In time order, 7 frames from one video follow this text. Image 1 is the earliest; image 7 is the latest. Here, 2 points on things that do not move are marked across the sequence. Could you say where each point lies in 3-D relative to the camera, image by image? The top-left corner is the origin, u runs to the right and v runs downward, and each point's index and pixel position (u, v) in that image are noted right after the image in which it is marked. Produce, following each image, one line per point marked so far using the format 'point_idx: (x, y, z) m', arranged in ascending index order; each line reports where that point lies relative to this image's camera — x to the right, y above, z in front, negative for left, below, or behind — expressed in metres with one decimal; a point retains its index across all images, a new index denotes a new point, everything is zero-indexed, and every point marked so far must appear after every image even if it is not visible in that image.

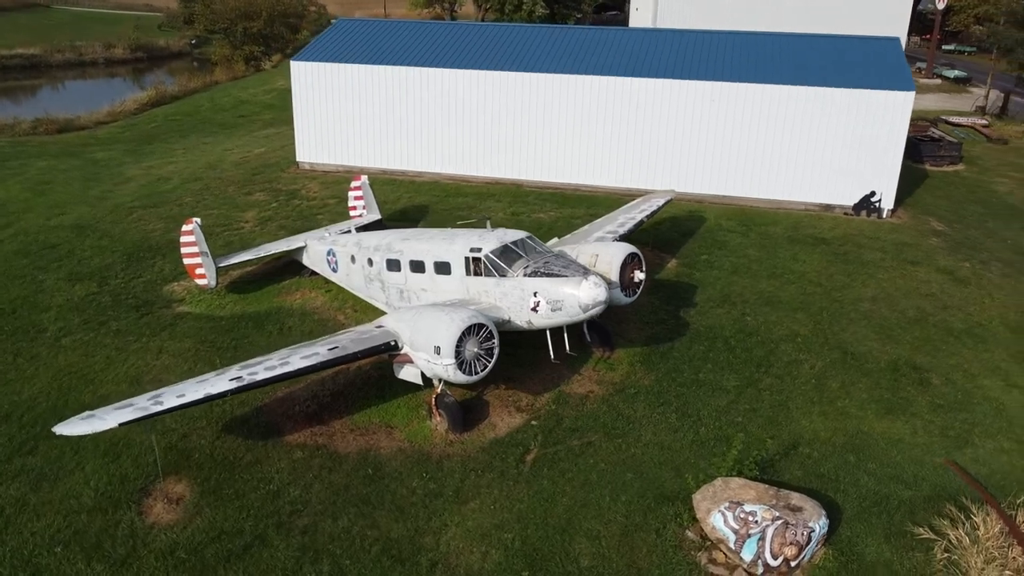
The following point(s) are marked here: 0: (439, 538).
0: (-1.0, -3.4, +11.0) m
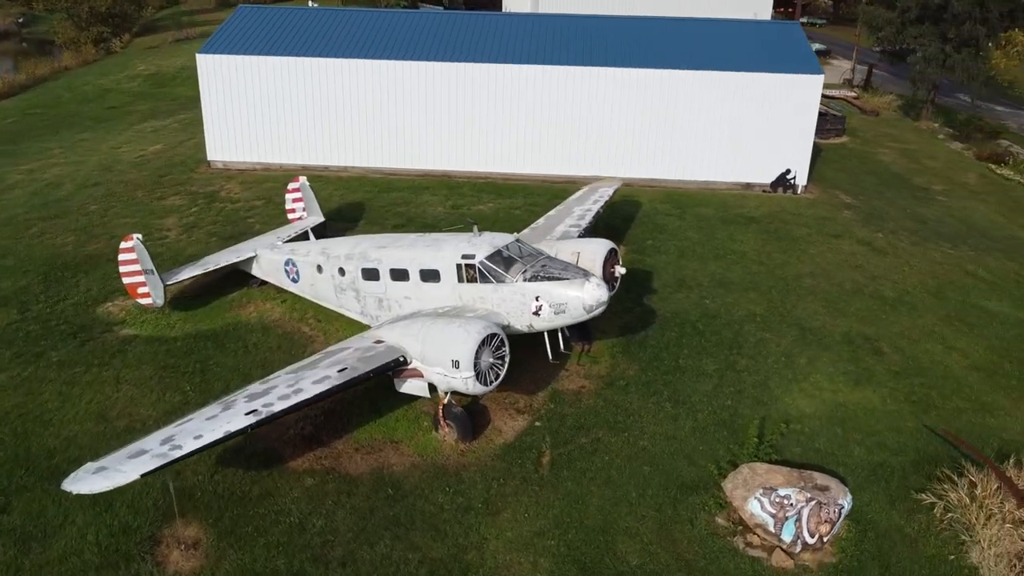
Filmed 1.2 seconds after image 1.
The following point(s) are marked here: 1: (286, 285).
0: (-0.4, -3.6, +11.0) m
1: (-4.7, +0.1, +16.8) m
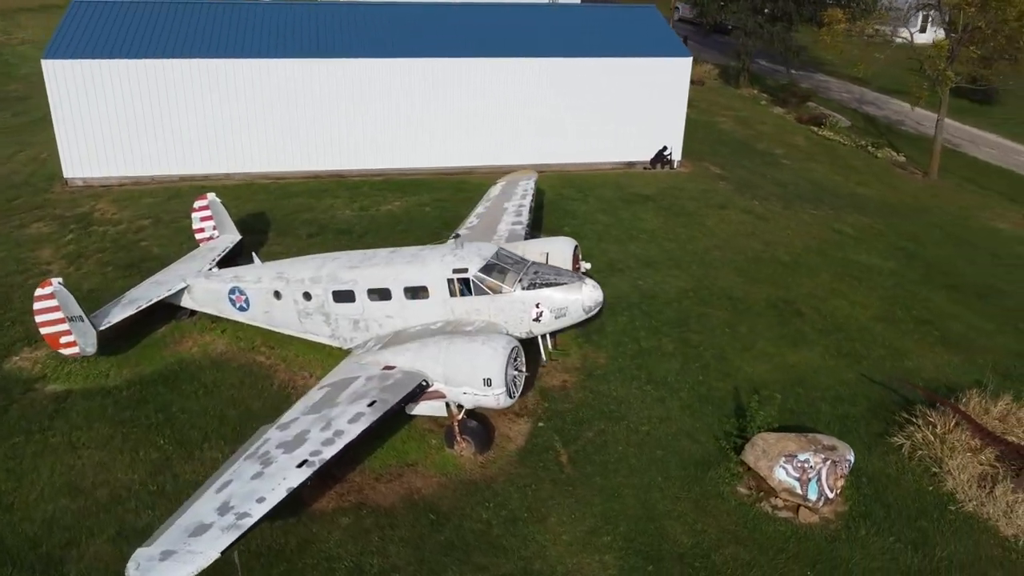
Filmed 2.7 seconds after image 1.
0: (+0.5, -3.8, +11.4) m
1: (-5.5, -0.5, +15.8) m
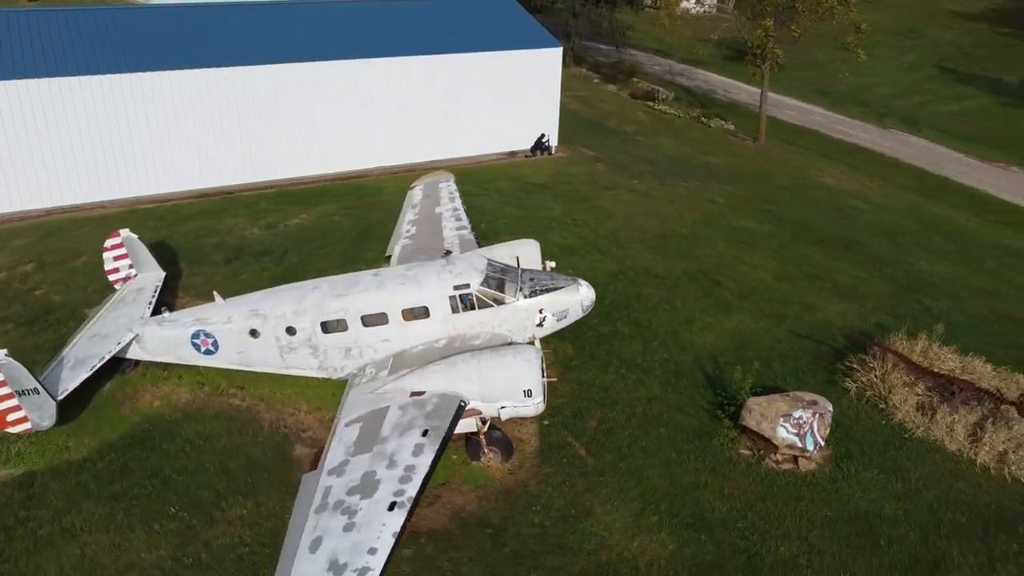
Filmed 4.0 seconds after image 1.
0: (+1.5, -3.9, +12.2) m
1: (-5.8, -1.3, +14.7) m
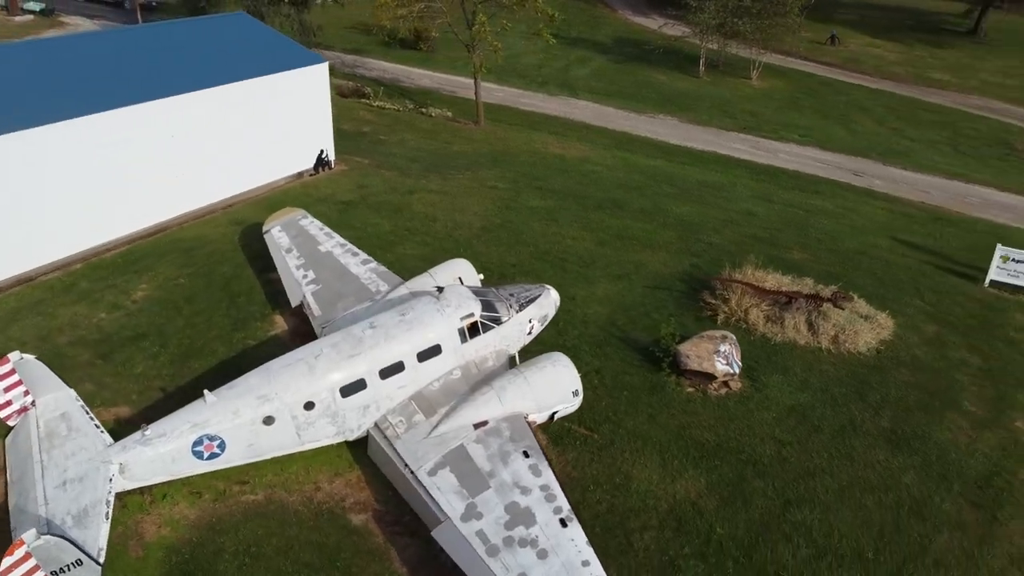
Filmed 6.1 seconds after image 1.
0: (+2.8, -3.8, +14.7) m
1: (-5.2, -3.0, +13.2) m
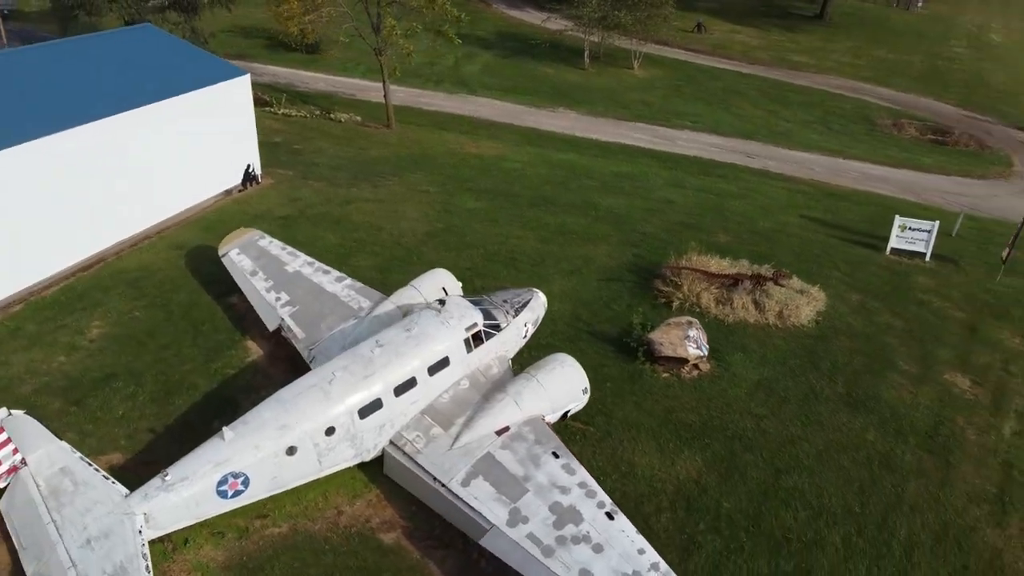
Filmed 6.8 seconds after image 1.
0: (+3.0, -3.7, +15.6) m
1: (-4.7, -3.5, +12.8) m
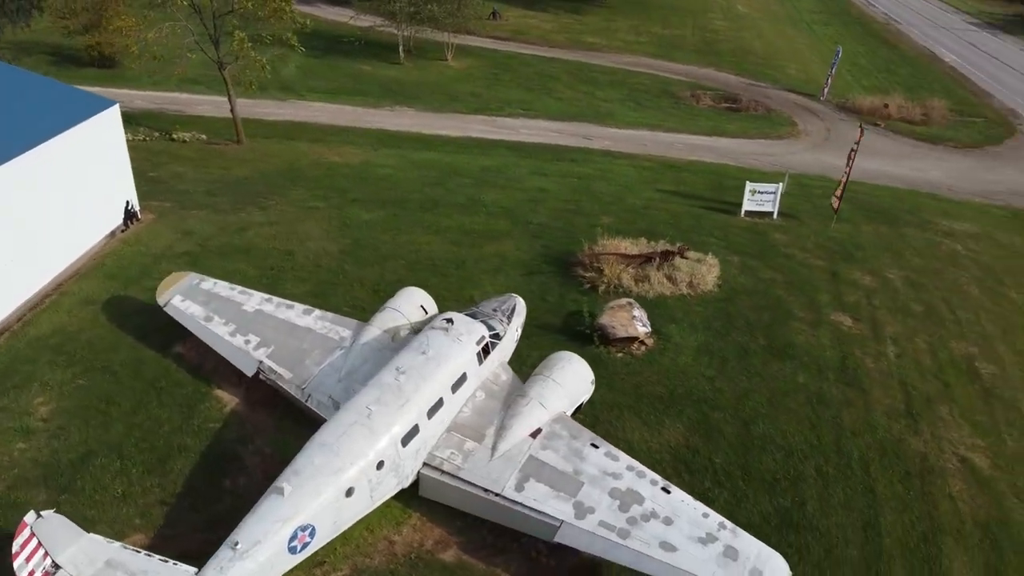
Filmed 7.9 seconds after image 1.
0: (+3.2, -3.4, +17.2) m
1: (-3.5, -4.3, +12.5) m
